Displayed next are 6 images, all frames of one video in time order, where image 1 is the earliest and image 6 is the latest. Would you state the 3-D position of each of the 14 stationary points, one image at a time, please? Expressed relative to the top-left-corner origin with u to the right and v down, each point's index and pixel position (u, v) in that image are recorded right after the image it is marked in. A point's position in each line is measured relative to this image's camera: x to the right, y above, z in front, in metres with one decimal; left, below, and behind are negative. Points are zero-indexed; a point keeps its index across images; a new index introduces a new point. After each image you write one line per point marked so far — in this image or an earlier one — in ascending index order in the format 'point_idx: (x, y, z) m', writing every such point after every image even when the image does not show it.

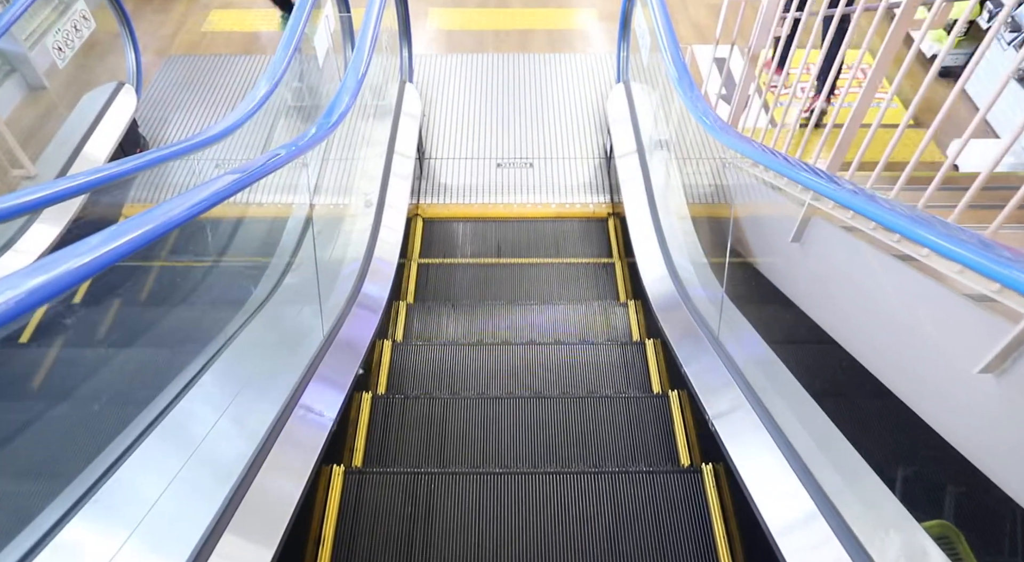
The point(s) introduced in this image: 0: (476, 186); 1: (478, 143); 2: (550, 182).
0: (-0.2, +0.5, +3.5) m
1: (-0.2, +0.8, +3.8) m
2: (+0.2, +0.5, +3.5) m
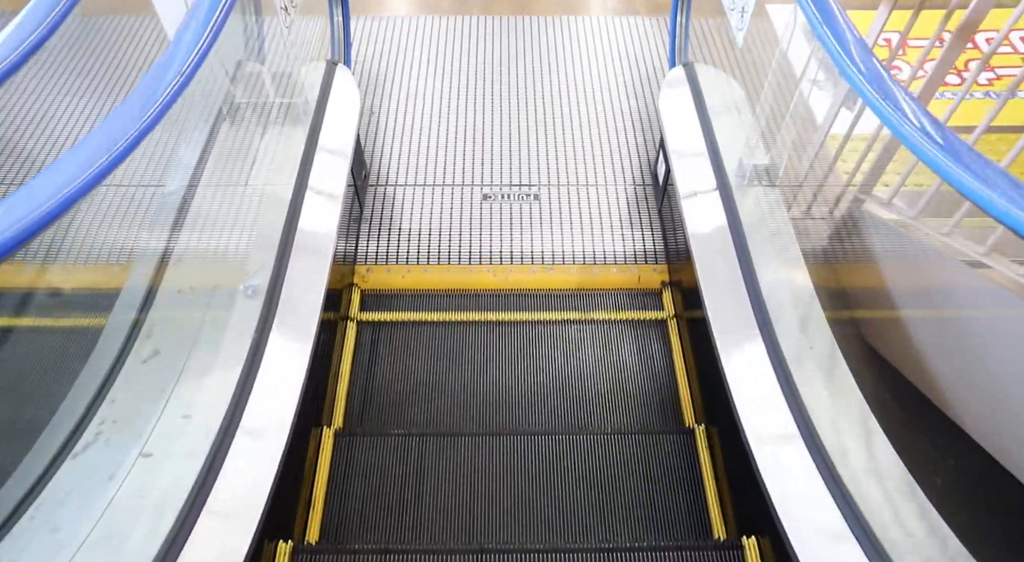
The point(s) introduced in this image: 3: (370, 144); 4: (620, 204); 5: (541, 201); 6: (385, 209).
0: (-0.3, +0.2, +2.2) m
1: (-0.3, +0.5, +2.5) m
2: (+0.2, +0.2, +2.2) m
3: (-0.5, +0.5, +2.5) m
4: (+0.4, +0.2, +2.3) m
5: (+0.1, +0.3, +2.3) m
6: (-0.4, +0.2, +2.3) m
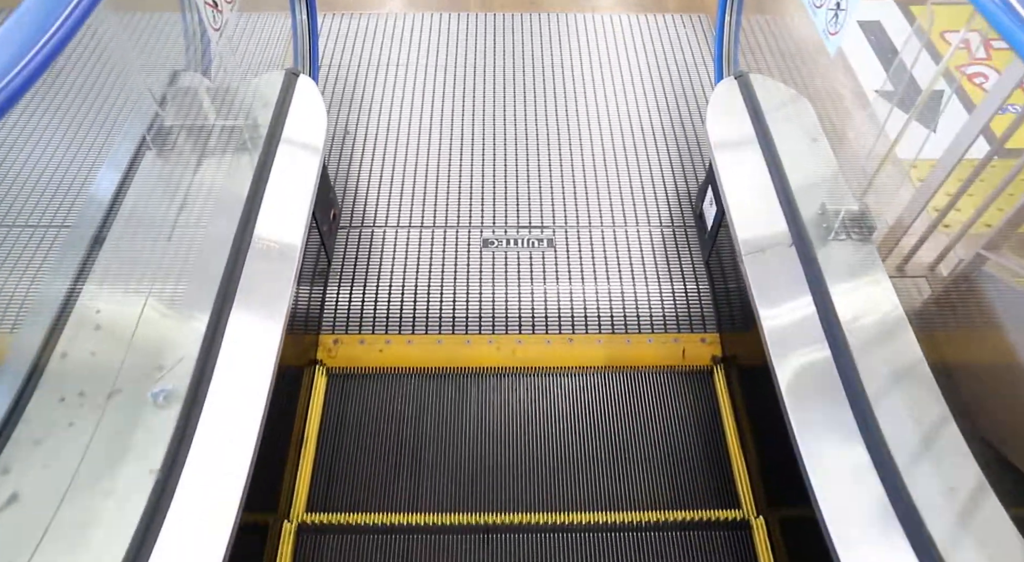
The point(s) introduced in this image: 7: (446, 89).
0: (-0.2, 0.0, +1.8) m
1: (-0.2, +0.3, +2.0) m
2: (+0.2, 0.0, +1.8) m
3: (-0.5, +0.3, +2.0) m
4: (+0.4, +0.1, +1.8) m
5: (+0.1, +0.1, +1.8) m
6: (-0.4, +0.1, +1.8) m
7: (-0.2, +0.6, +2.3) m
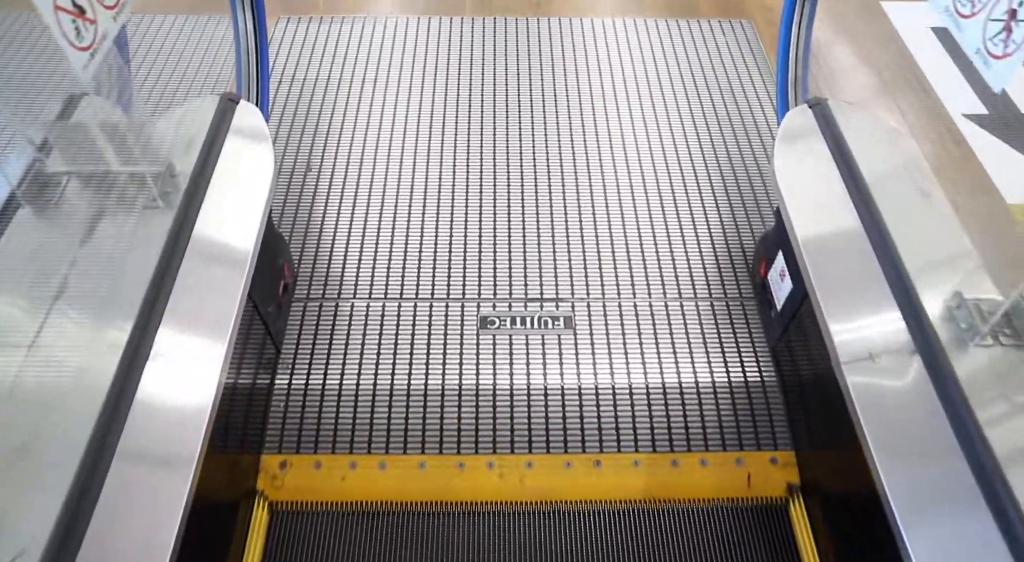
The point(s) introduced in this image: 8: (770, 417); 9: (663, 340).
0: (-0.2, -0.2, +1.3) m
1: (-0.2, +0.1, +1.6) m
2: (+0.2, -0.2, +1.4) m
3: (-0.5, +0.1, +1.6) m
4: (+0.4, -0.1, +1.4) m
5: (+0.1, -0.1, +1.4) m
6: (-0.4, -0.1, +1.4) m
7: (-0.2, +0.5, +1.8) m
8: (+0.5, -0.3, +1.3) m
9: (+0.3, -0.1, +1.4) m
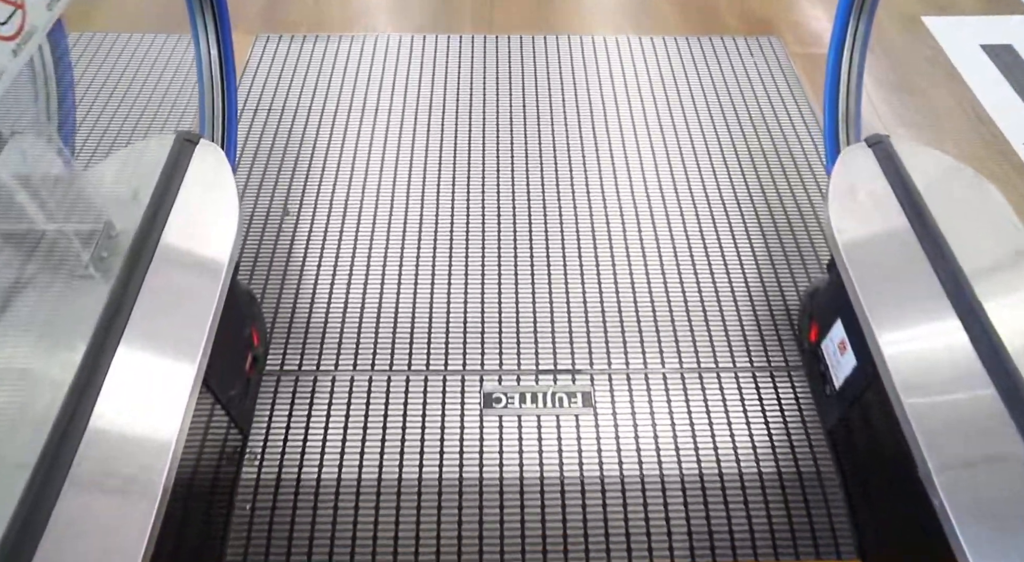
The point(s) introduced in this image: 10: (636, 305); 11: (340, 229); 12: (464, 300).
0: (-0.2, -0.3, +1.1) m
1: (-0.2, 0.0, +1.4) m
2: (+0.2, -0.3, +1.2) m
3: (-0.5, 0.0, +1.4) m
4: (+0.4, -0.2, +1.2) m
5: (+0.1, -0.2, +1.2) m
6: (-0.4, -0.2, +1.2) m
7: (-0.2, +0.3, +1.6) m
8: (+0.5, -0.4, +1.1) m
9: (+0.3, -0.2, +1.2) m
10: (+0.2, 0.0, +1.3) m
11: (-0.4, +0.1, +1.5) m
12: (-0.1, 0.0, +1.4) m
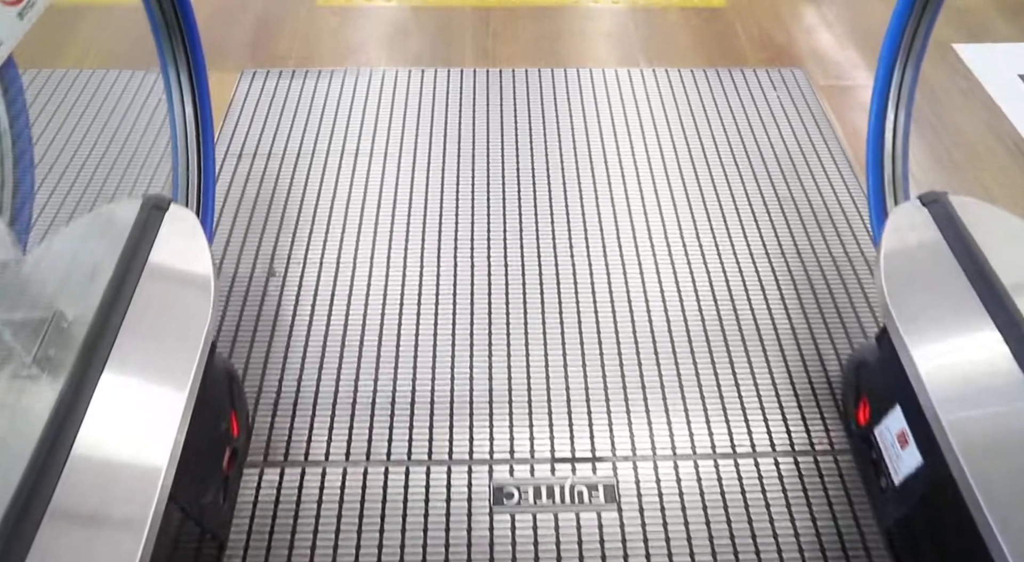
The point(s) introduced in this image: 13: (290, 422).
0: (-0.2, -0.4, +1.0) m
1: (-0.2, -0.1, +1.2) m
2: (+0.3, -0.4, +1.0) m
3: (-0.4, -0.1, +1.2) m
4: (+0.4, -0.3, +1.1) m
5: (+0.2, -0.3, +1.1) m
6: (-0.4, -0.4, +1.0) m
7: (-0.2, +0.2, +1.5) m
8: (+0.5, -0.5, +1.0) m
9: (+0.3, -0.4, +1.1) m
10: (+0.3, -0.2, +1.2) m
11: (-0.4, 0.0, +1.3) m
12: (-0.1, -0.2, +1.2) m
13: (-0.4, -0.2, +1.2) m
